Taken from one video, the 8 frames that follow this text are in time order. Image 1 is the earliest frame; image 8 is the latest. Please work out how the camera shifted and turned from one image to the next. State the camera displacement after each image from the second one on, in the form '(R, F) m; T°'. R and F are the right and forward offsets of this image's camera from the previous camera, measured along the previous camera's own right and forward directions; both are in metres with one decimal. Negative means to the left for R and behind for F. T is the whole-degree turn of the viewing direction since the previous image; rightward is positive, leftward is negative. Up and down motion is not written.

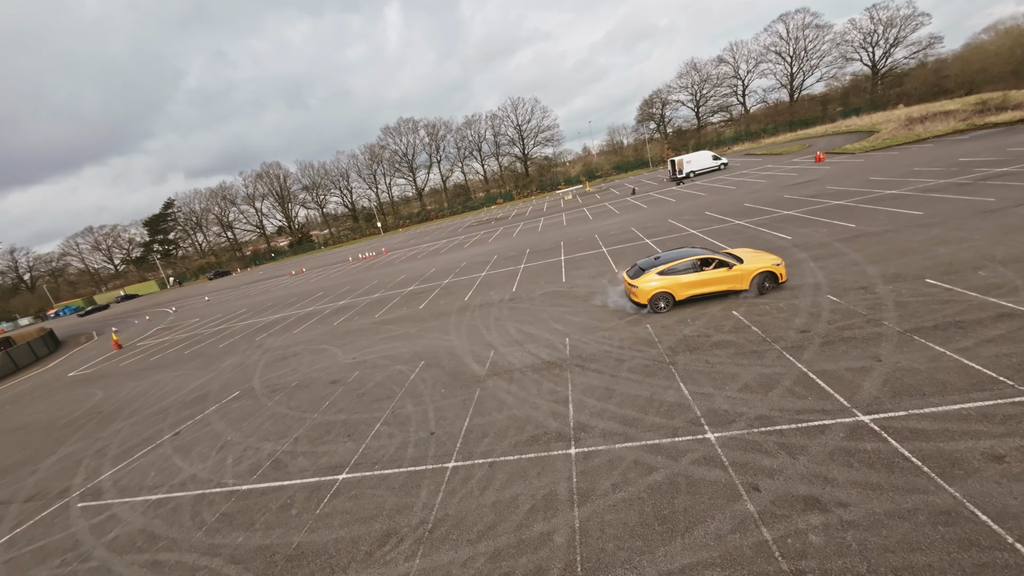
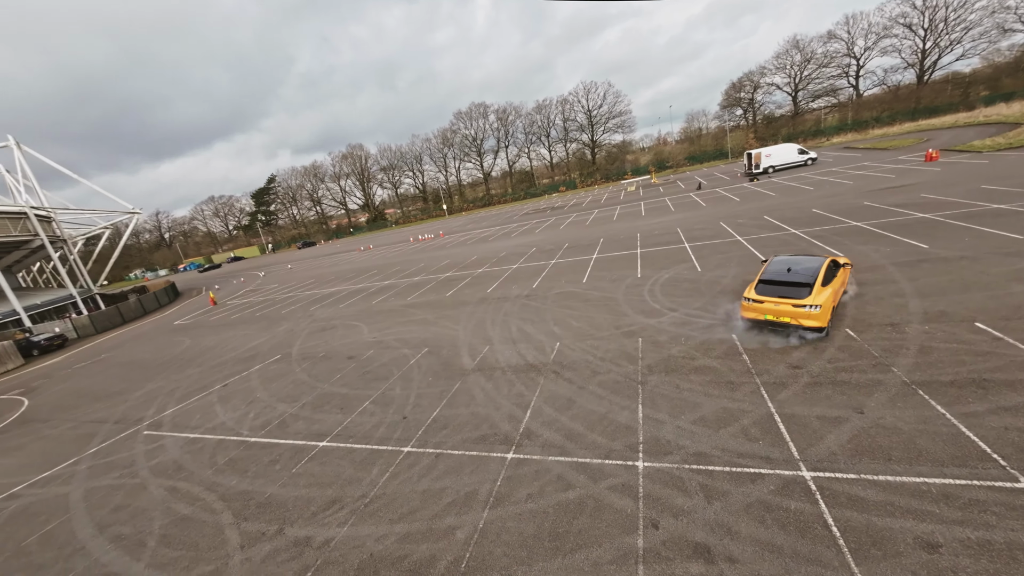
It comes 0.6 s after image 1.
(+1.7, -0.1) m; -10°
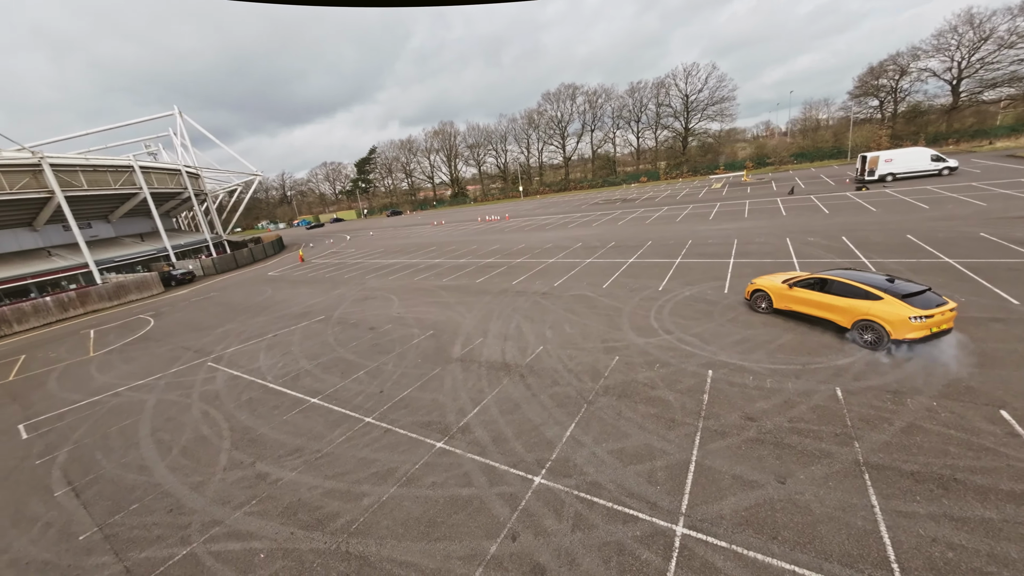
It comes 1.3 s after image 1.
(+2.2, -0.1) m; -12°
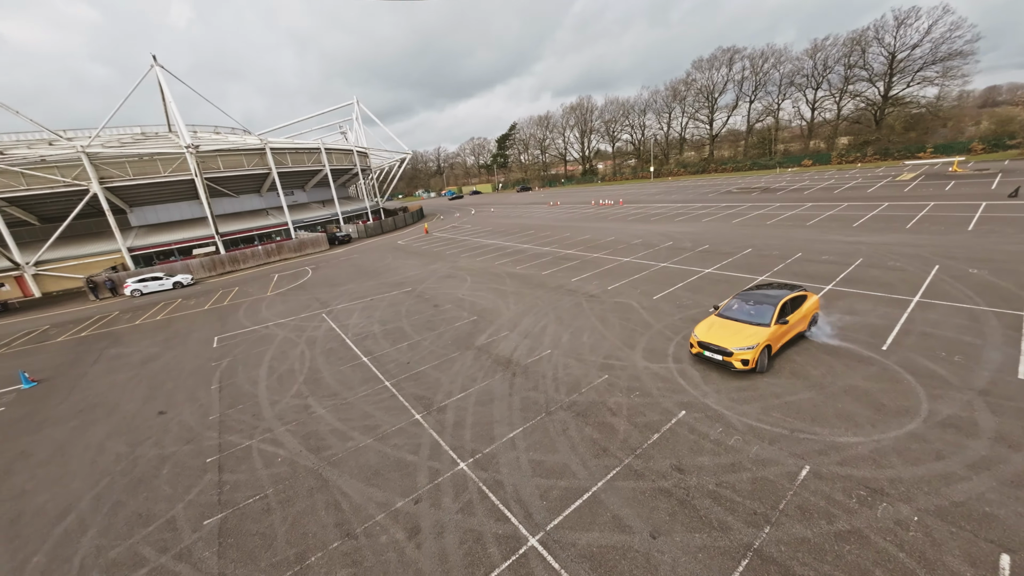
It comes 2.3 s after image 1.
(+3.0, -0.3) m; -20°
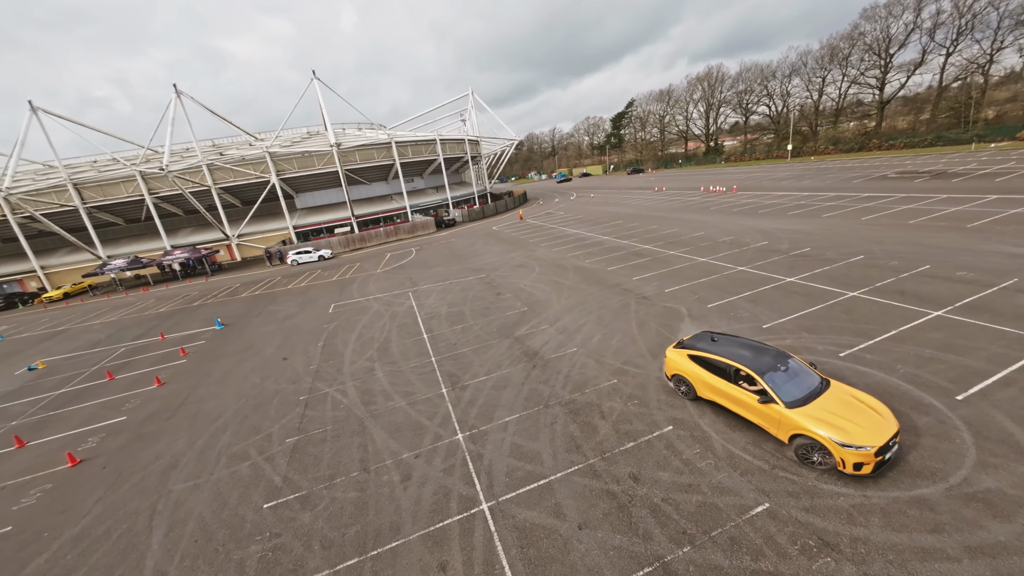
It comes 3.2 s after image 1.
(+2.2, -0.6) m; -17°
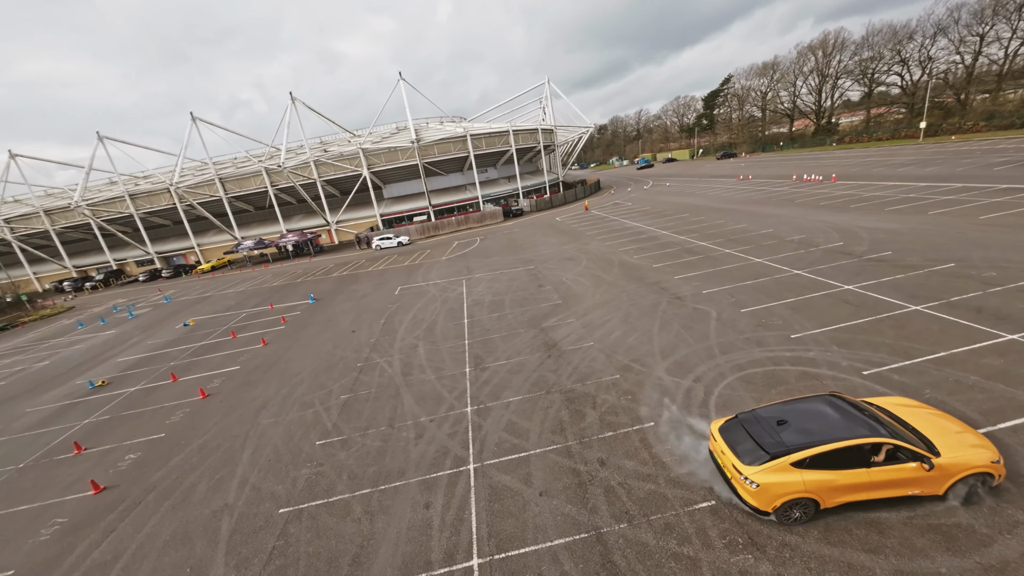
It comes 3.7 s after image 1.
(+1.7, -0.8) m; -12°
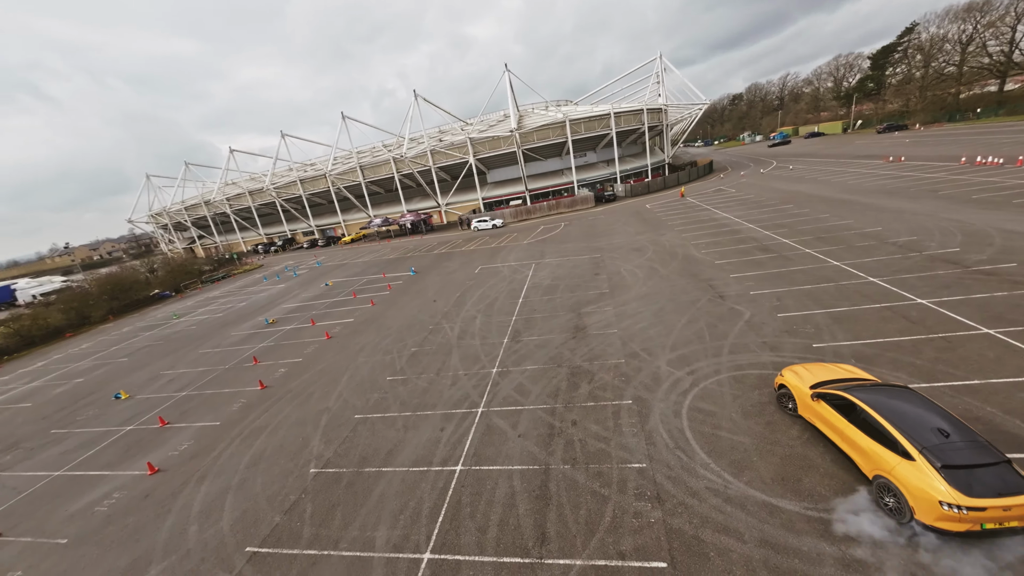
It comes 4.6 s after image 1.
(+2.5, -1.6) m; -16°
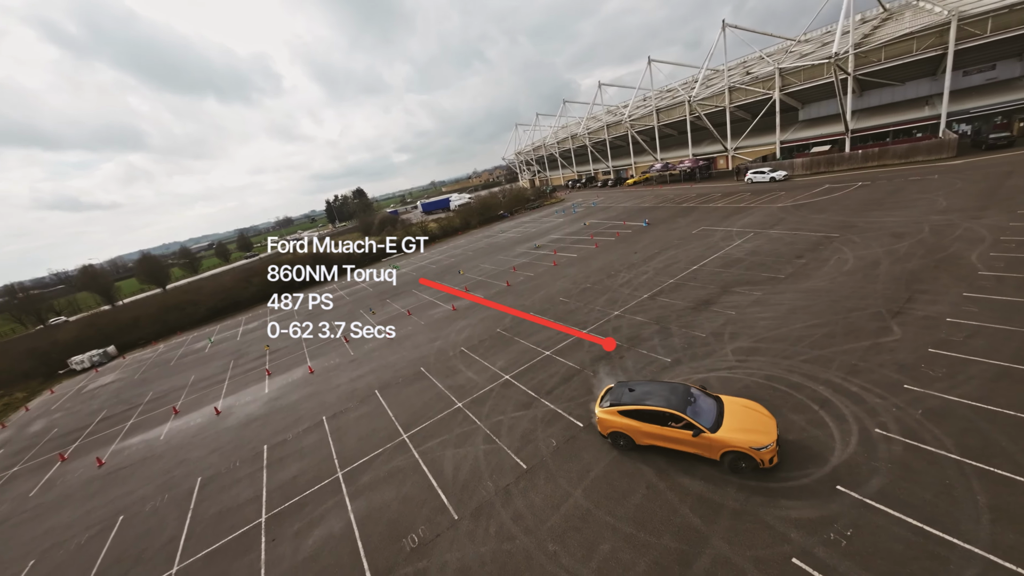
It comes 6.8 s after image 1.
(+6.8, -2.6) m; -43°
